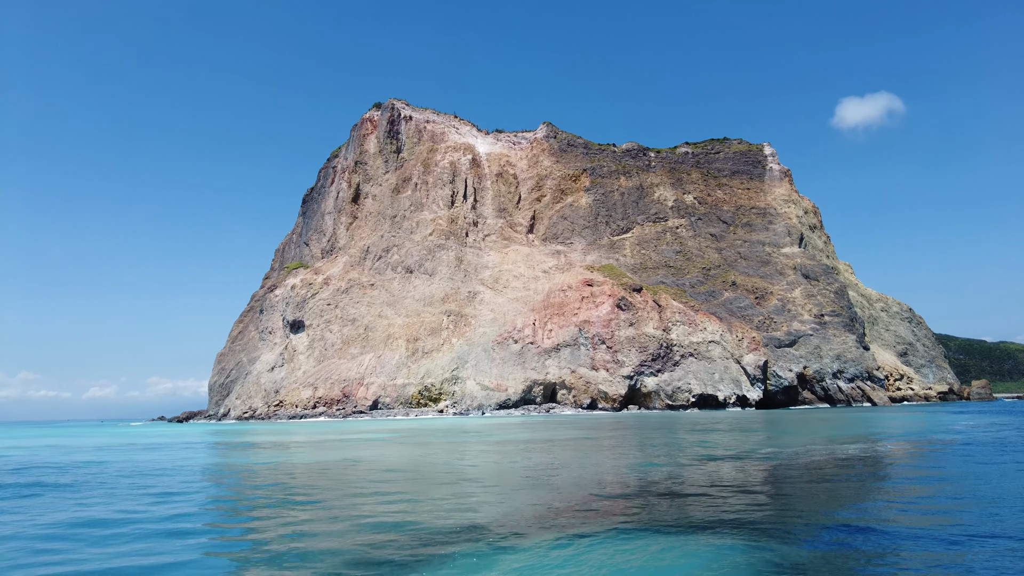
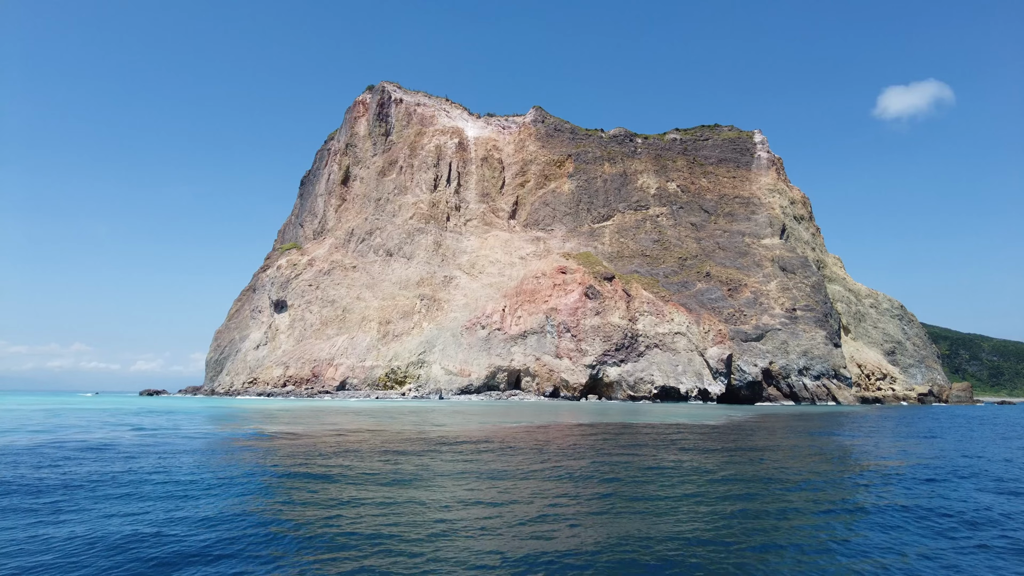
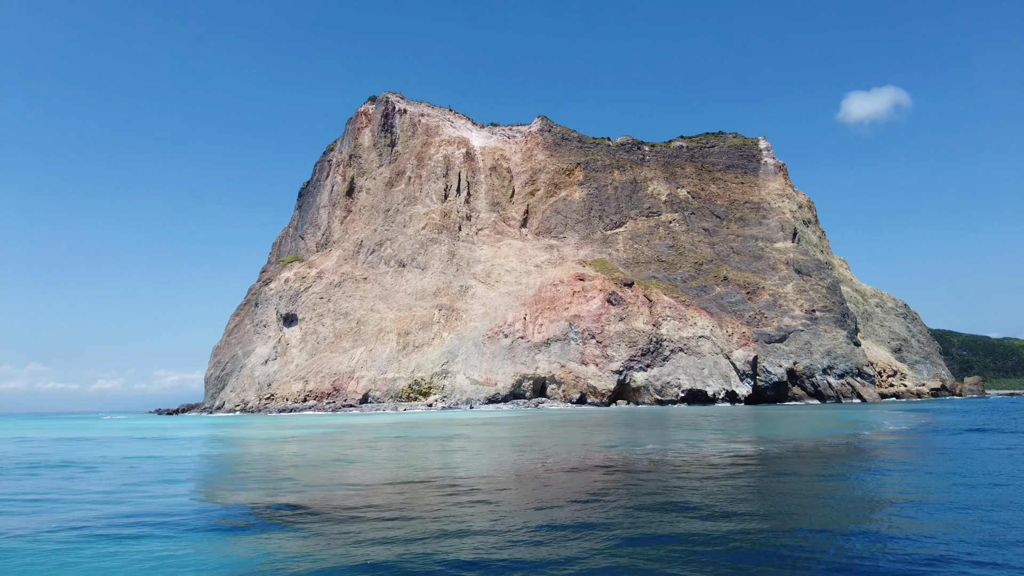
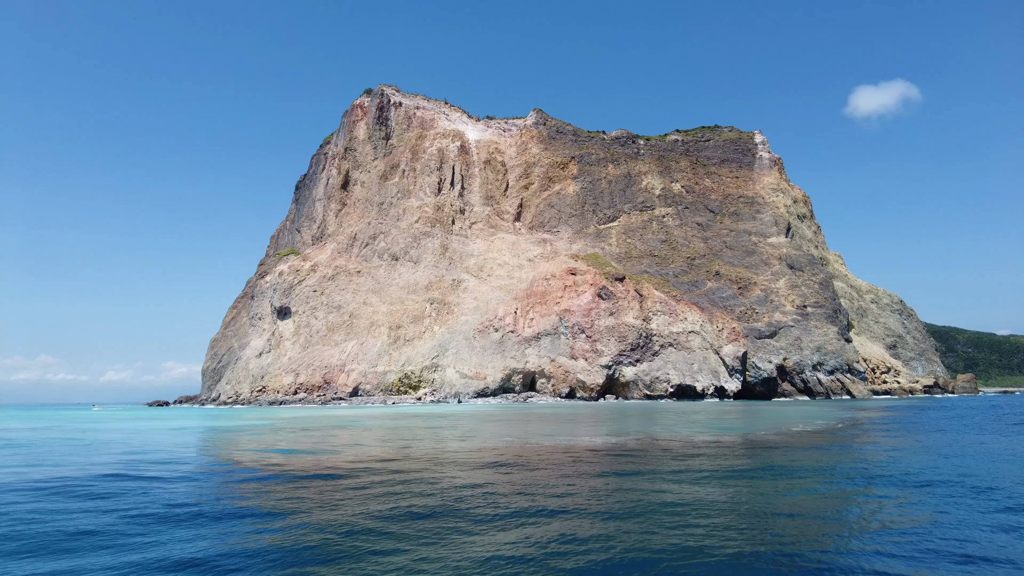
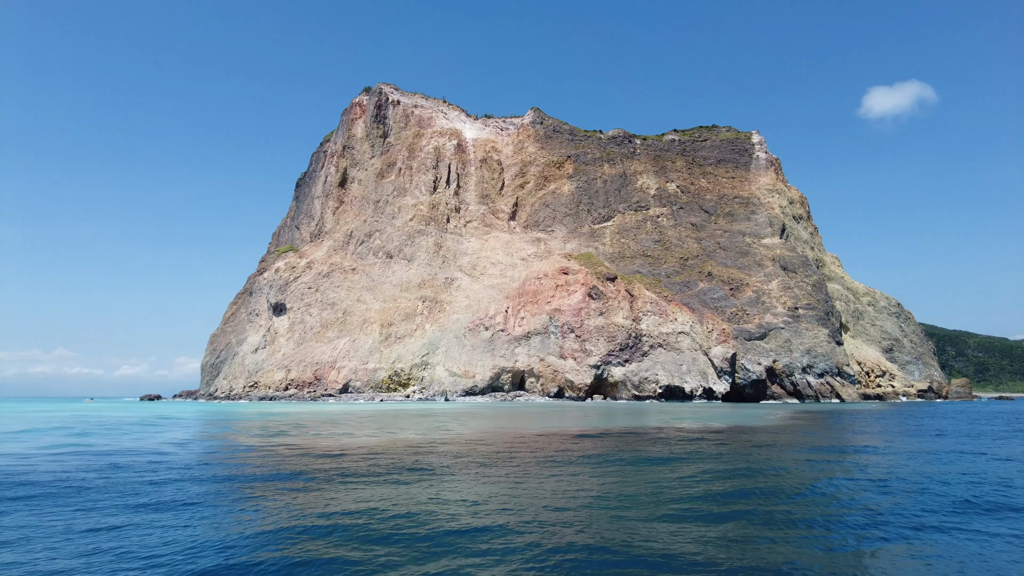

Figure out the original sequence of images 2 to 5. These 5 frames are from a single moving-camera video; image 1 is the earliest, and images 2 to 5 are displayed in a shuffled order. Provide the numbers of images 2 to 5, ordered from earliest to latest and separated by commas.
3, 4, 5, 2
